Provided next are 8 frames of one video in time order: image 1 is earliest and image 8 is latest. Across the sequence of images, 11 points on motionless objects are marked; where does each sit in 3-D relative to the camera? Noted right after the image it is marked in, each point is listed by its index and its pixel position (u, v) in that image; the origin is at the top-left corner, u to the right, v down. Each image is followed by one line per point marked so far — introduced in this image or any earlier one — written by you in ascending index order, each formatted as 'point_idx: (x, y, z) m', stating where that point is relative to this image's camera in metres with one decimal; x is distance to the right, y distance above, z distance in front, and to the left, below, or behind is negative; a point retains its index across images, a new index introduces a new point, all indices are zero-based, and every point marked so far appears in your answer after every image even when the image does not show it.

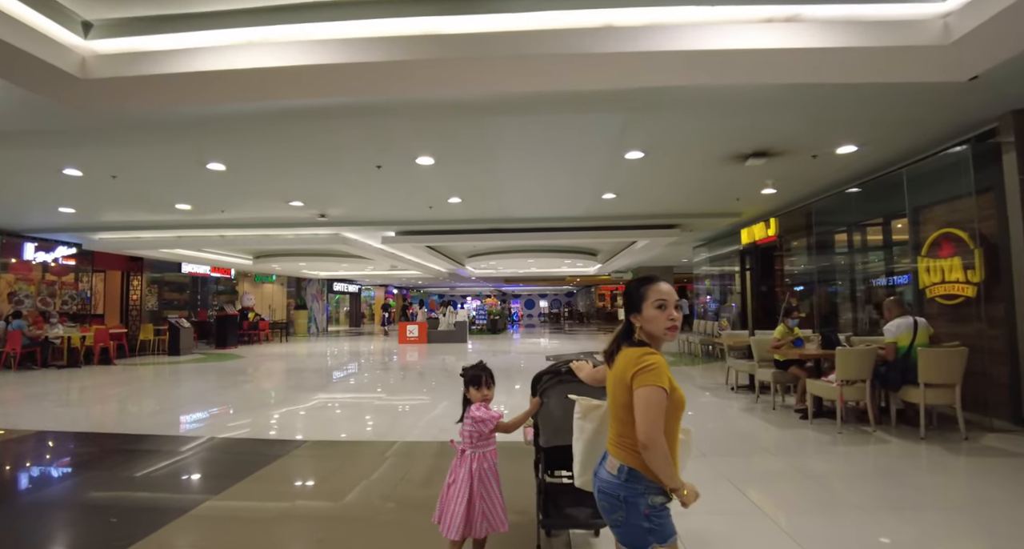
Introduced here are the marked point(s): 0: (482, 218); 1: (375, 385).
0: (-0.5, +1.1, +8.3) m
1: (-3.5, -2.7, +11.6) m
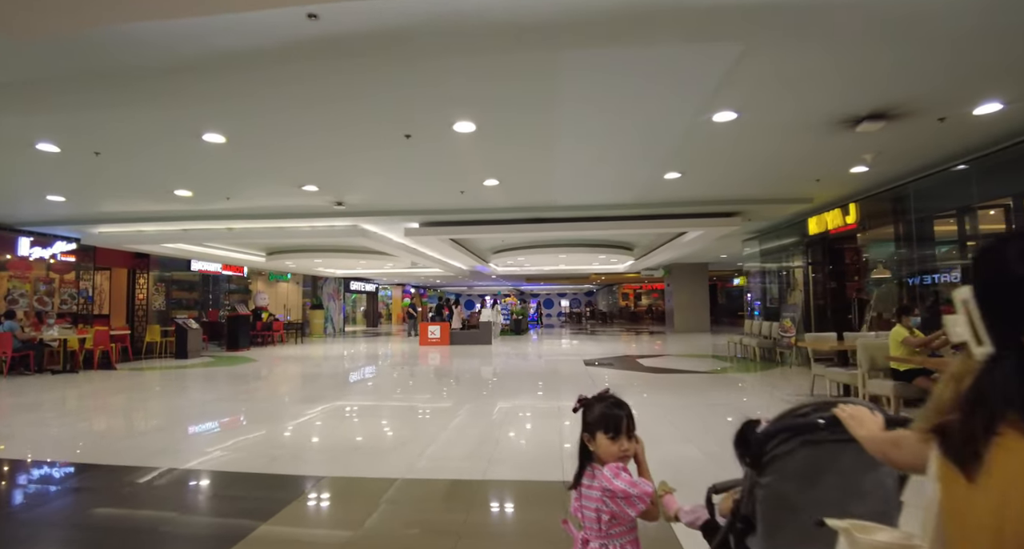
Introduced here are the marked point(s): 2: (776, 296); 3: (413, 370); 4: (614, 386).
0: (+0.1, +1.2, +7.3) m
1: (-2.8, -2.6, +10.8) m
2: (+5.8, -0.5, +9.9) m
3: (-2.6, -2.6, +12.4) m
4: (+2.0, -2.1, +8.7) m
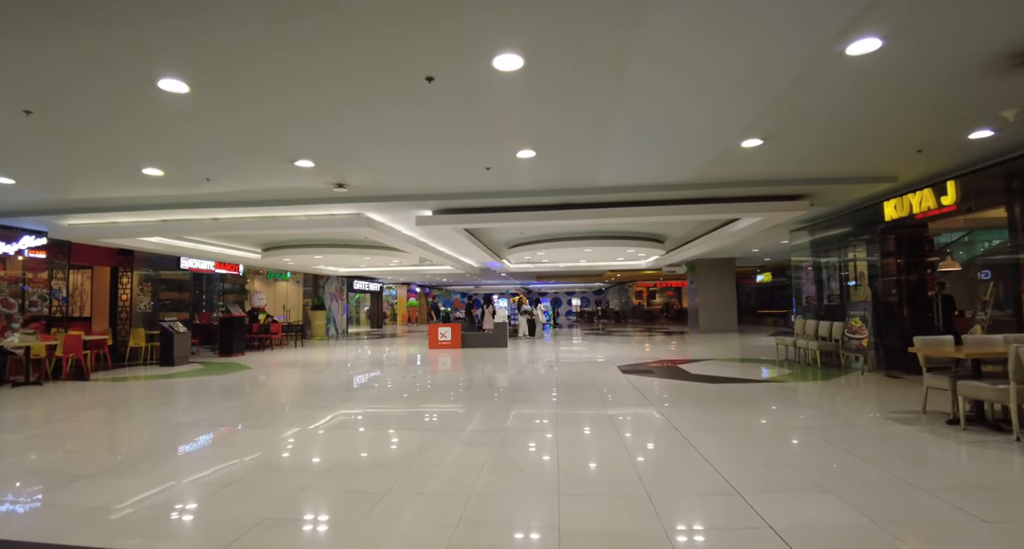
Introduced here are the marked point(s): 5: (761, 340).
0: (+0.5, +1.3, +6.3) m
1: (-2.3, -2.5, +9.7) m
2: (+6.2, -0.3, +8.7) m
3: (-2.2, -2.5, +11.4) m
4: (+2.5, -2.0, +7.6) m
5: (+8.1, -2.2, +14.8) m
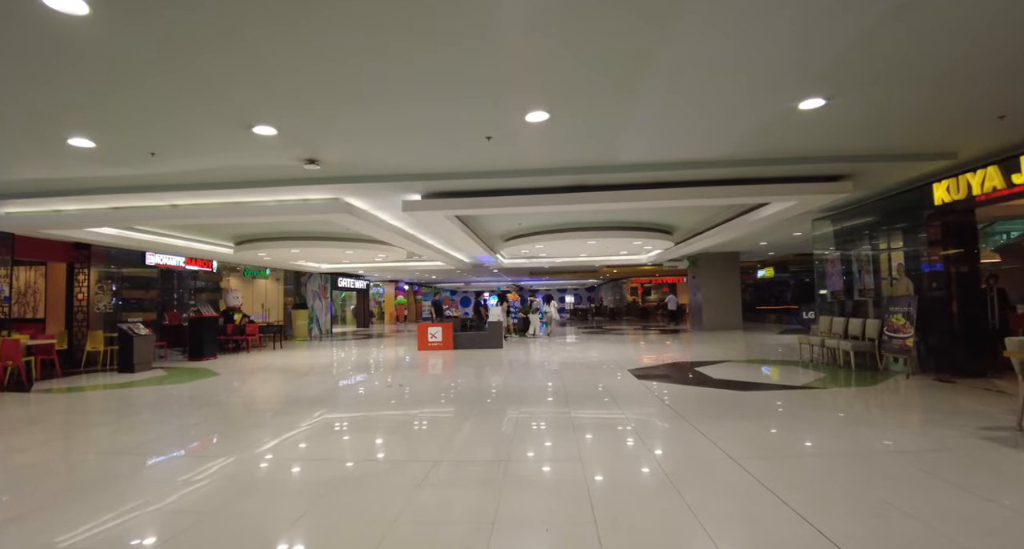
0: (+0.5, +1.4, +5.4) m
1: (-2.3, -2.4, +8.8) m
2: (+6.2, -0.2, +8.0) m
3: (-2.2, -2.4, +10.4) m
4: (+2.5, -1.9, +6.8) m
5: (+8.0, -2.0, +14.1) m
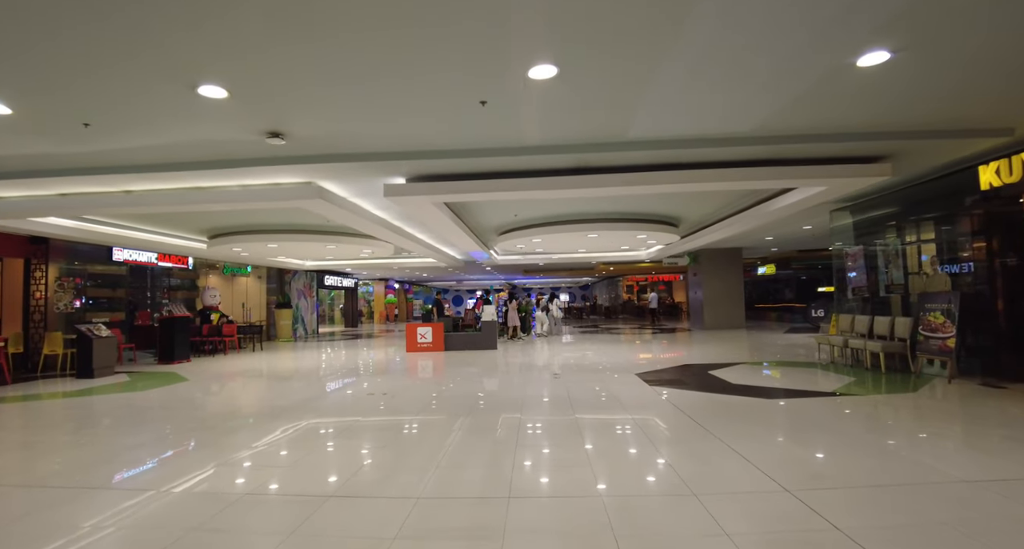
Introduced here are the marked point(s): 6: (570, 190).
0: (+0.5, +1.4, +4.7) m
1: (-2.4, -2.4, +8.0) m
2: (+6.1, -0.1, +7.4) m
3: (-2.3, -2.3, +9.7) m
4: (+2.4, -1.8, +6.2) m
5: (+7.8, -1.9, +13.5) m
6: (+0.7, +1.1, +5.7) m
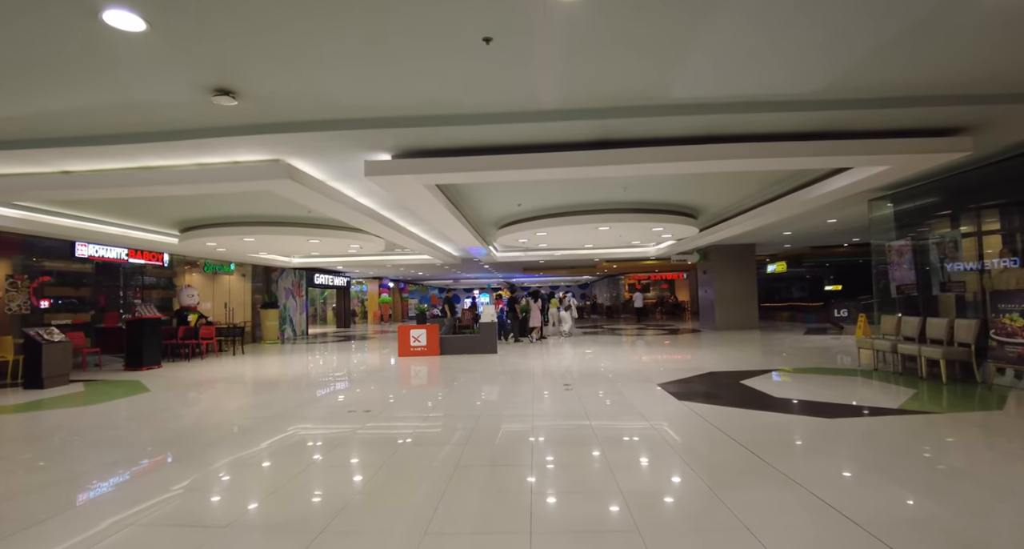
0: (+0.6, +1.5, +3.8) m
1: (-2.3, -2.3, +7.2) m
2: (+6.2, -0.1, +6.6) m
3: (-2.3, -2.3, +8.8) m
4: (+2.5, -1.8, +5.3) m
5: (+7.8, -1.8, +12.7) m
6: (+0.8, +1.1, +4.8) m
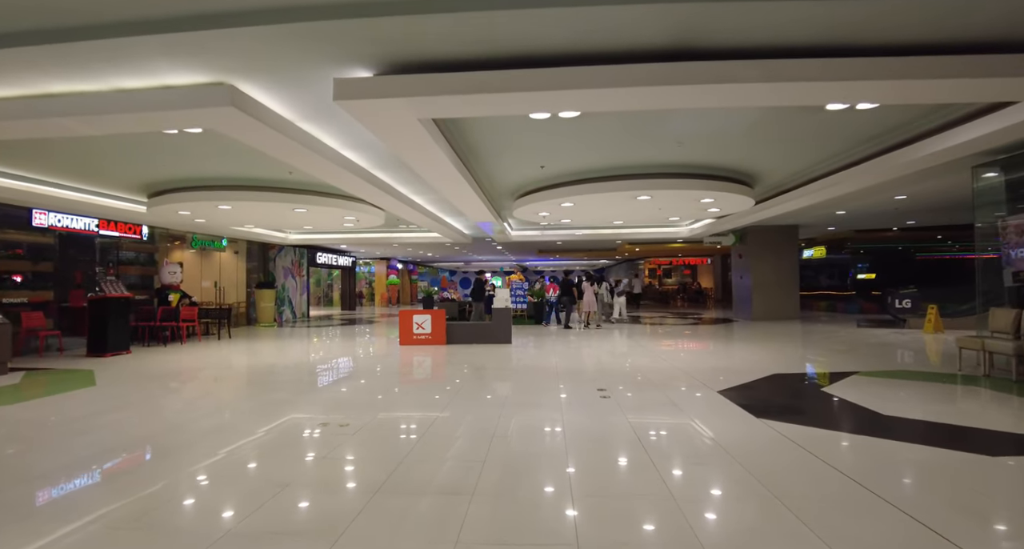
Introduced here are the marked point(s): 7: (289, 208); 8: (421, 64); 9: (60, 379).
0: (+0.8, +1.7, +2.4) m
1: (-2.1, -2.0, +6.0) m
2: (+6.5, +0.1, +5.1) m
3: (-2.0, -1.9, +7.7) m
4: (+2.7, -1.6, +4.0) m
5: (+8.2, -1.5, +11.3) m
6: (+1.0, +1.3, +3.5) m
7: (-3.8, +1.1, +7.7) m
8: (-0.6, +1.5, +3.2) m
9: (-7.0, -1.6, +7.2) m
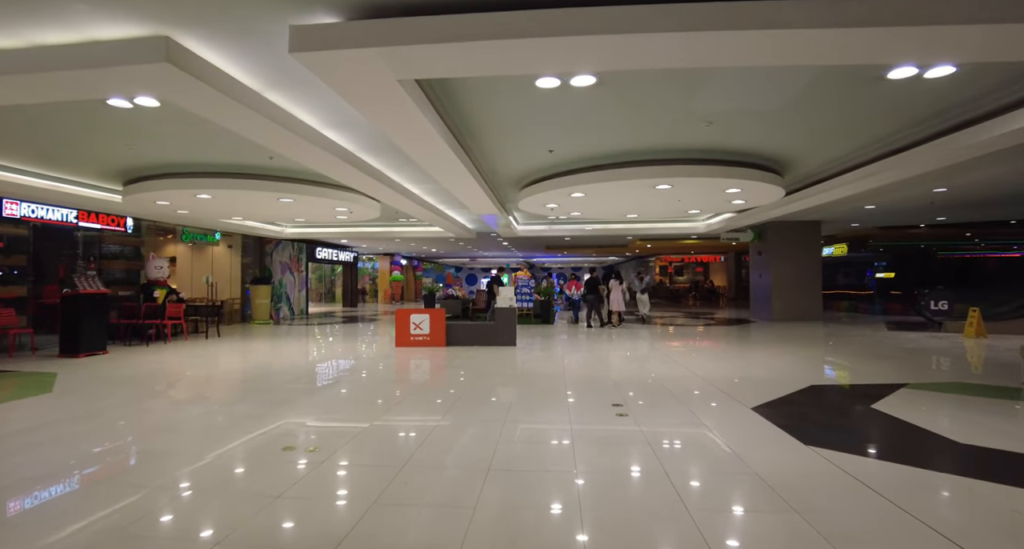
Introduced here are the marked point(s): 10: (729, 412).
0: (+0.8, +1.7, +1.8) m
1: (-2.1, -1.9, +5.4) m
2: (+6.5, +0.1, +4.4) m
3: (-1.9, -1.8, +7.1) m
4: (+2.7, -1.6, +3.4) m
5: (+8.3, -1.4, +10.5) m
6: (+1.1, +1.3, +2.8) m
7: (-3.7, +1.2, +7.1) m
8: (-0.6, +1.5, +2.6) m
9: (-7.0, -1.5, +6.7) m
10: (+2.4, -1.6, +4.9) m
